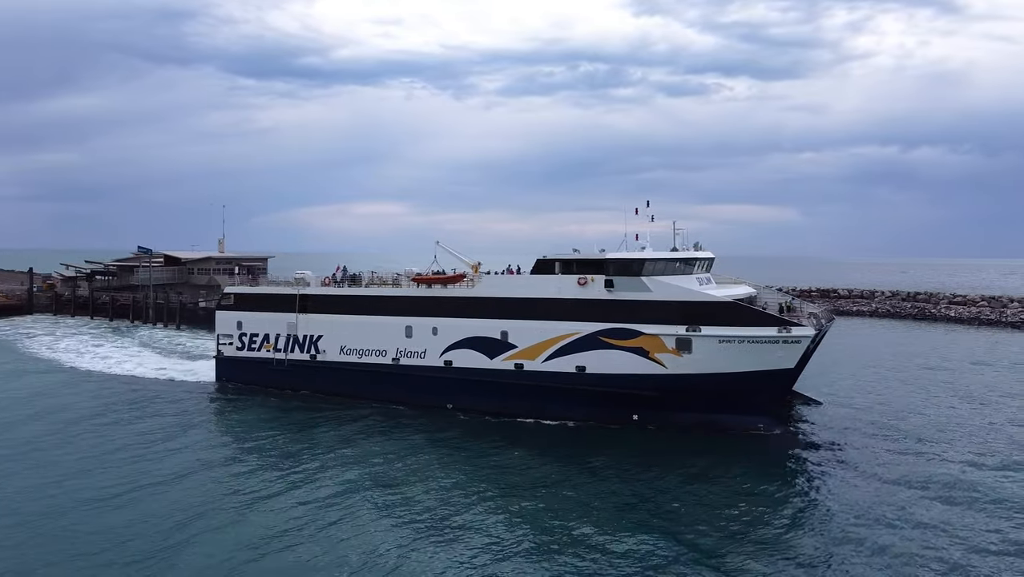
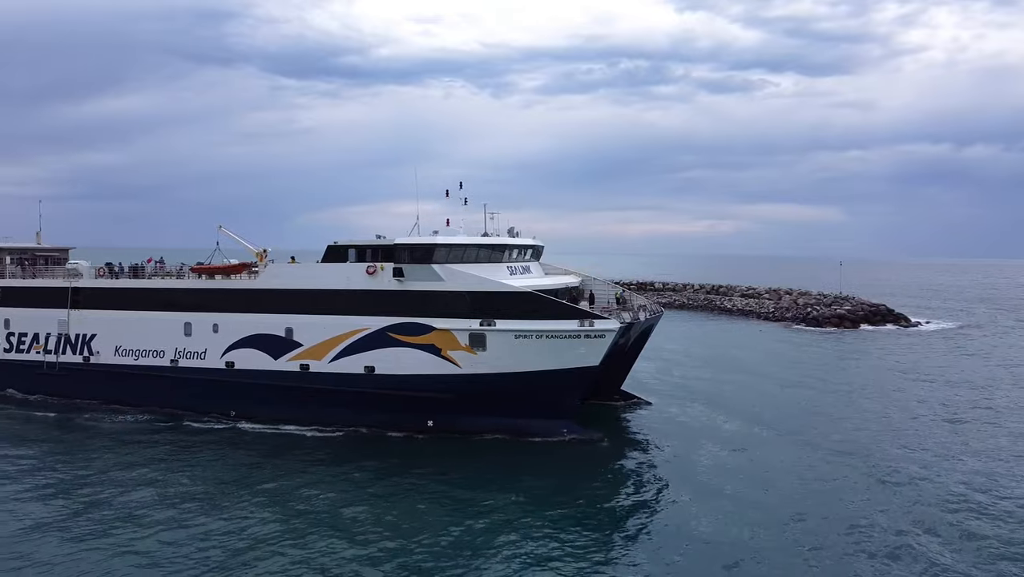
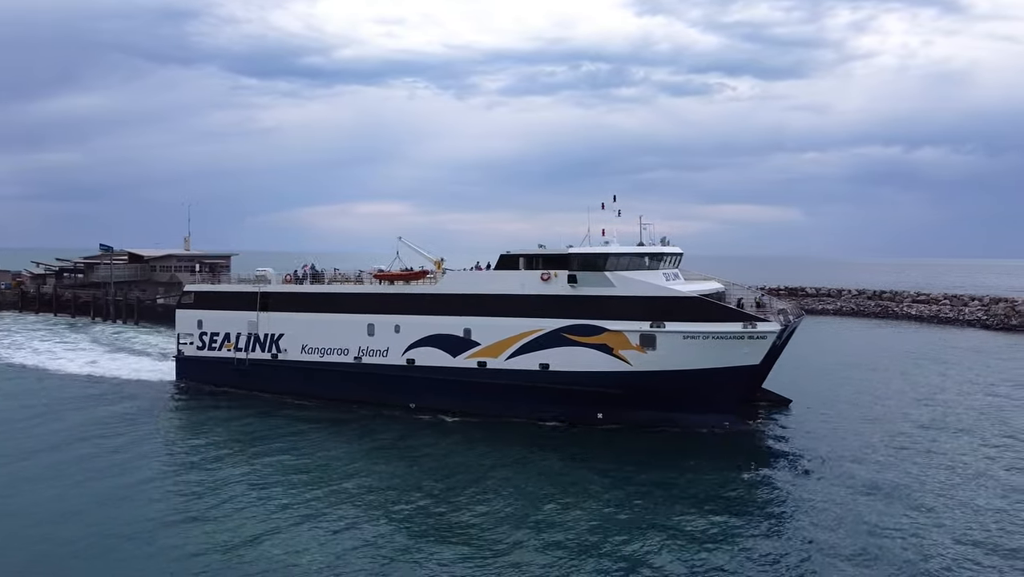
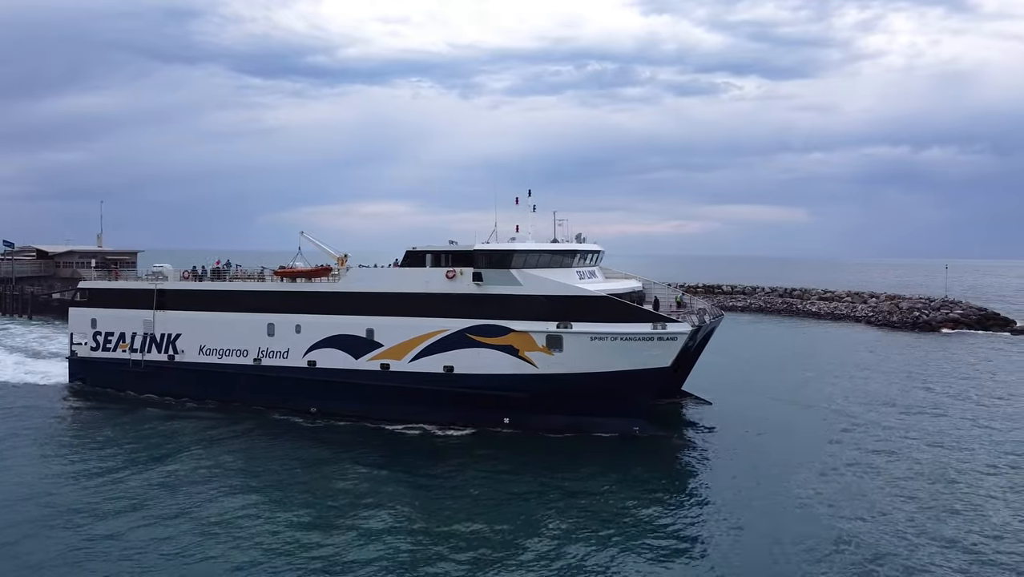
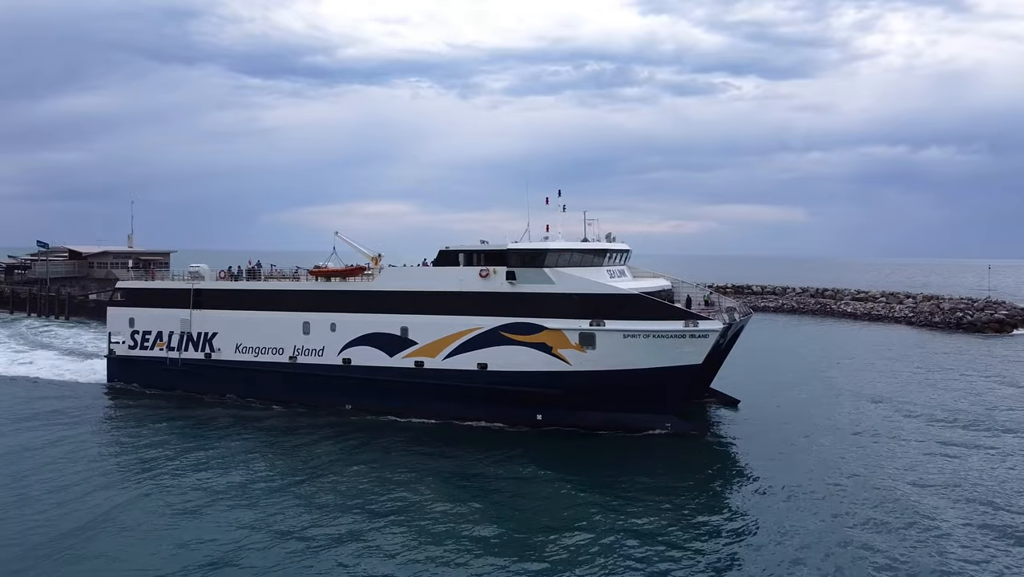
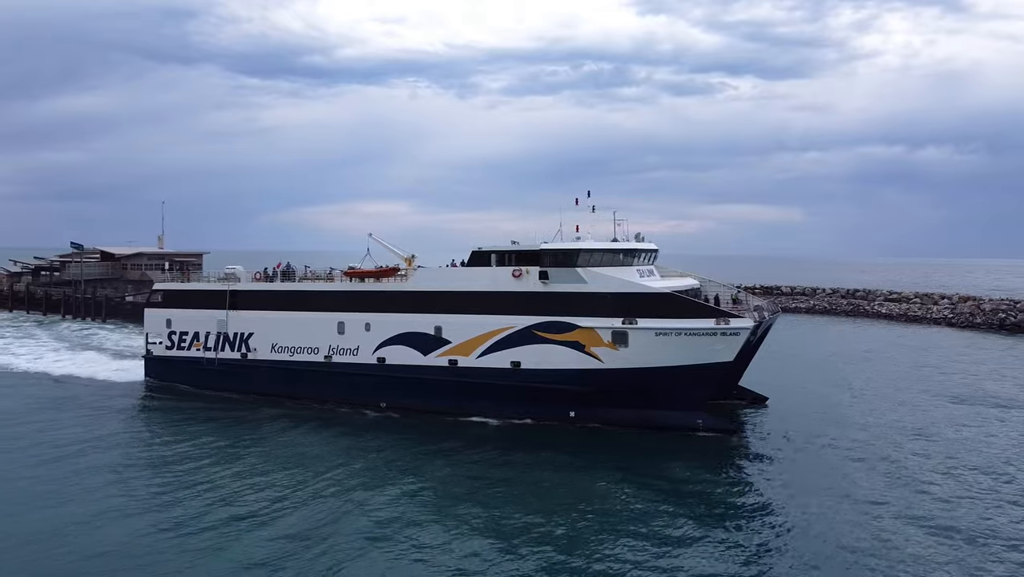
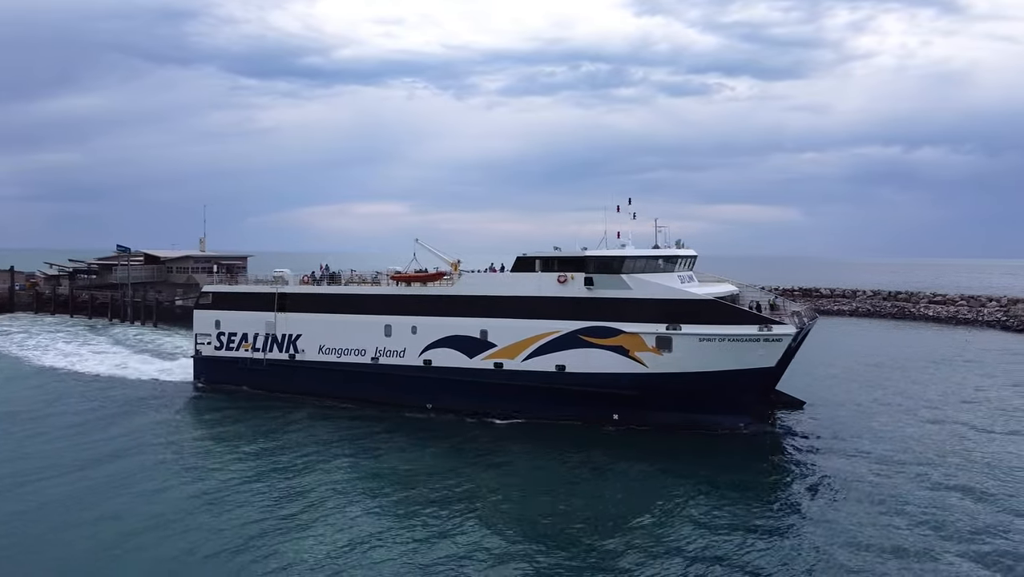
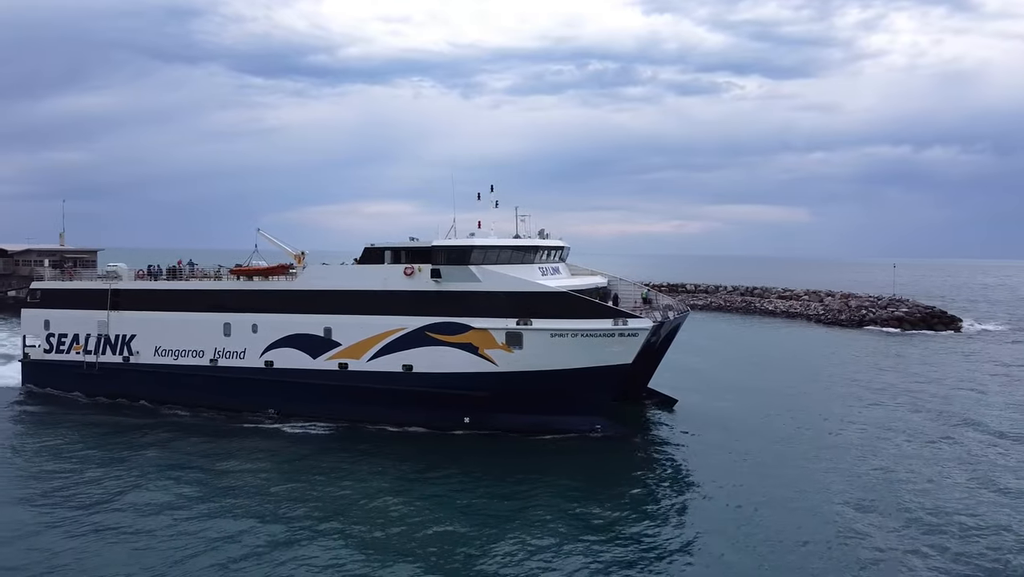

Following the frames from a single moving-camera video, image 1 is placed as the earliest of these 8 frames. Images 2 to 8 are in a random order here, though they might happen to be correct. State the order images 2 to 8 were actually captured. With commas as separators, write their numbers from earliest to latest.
7, 3, 6, 5, 4, 8, 2
